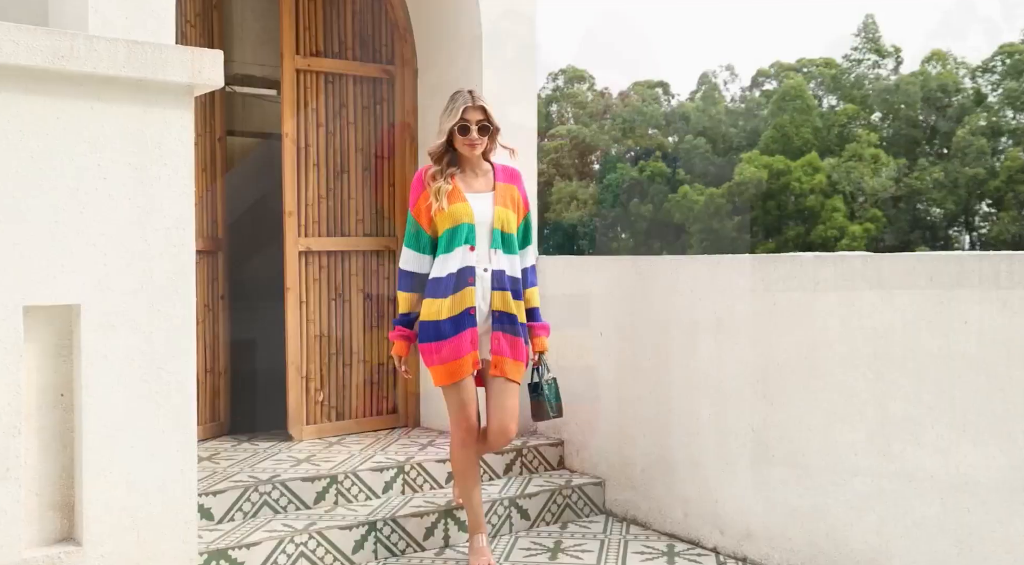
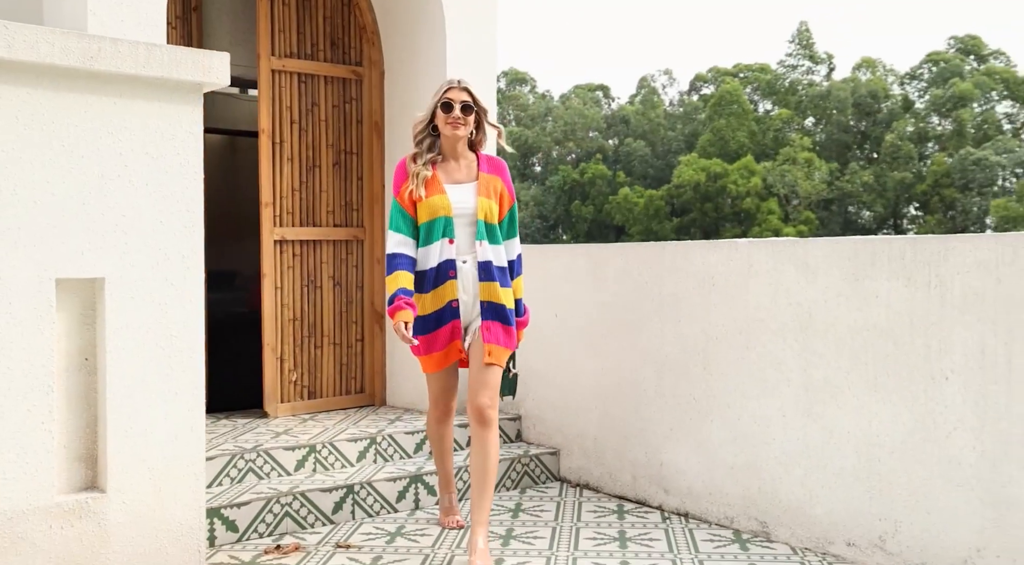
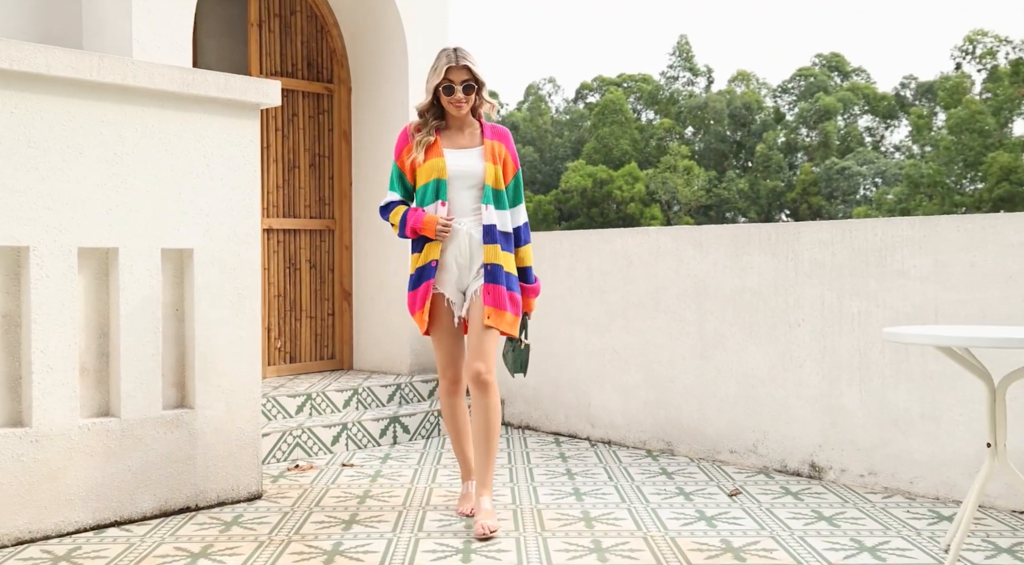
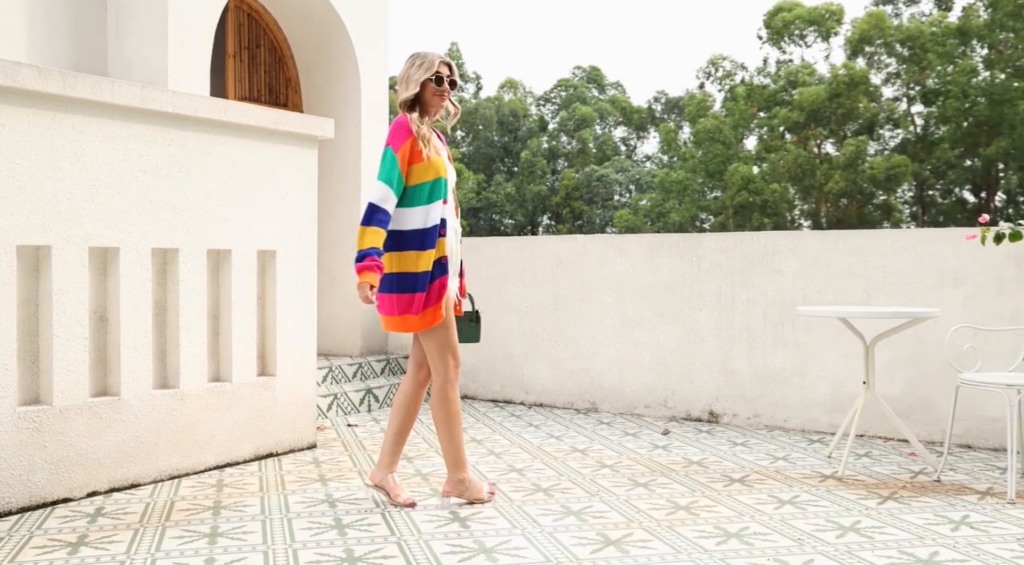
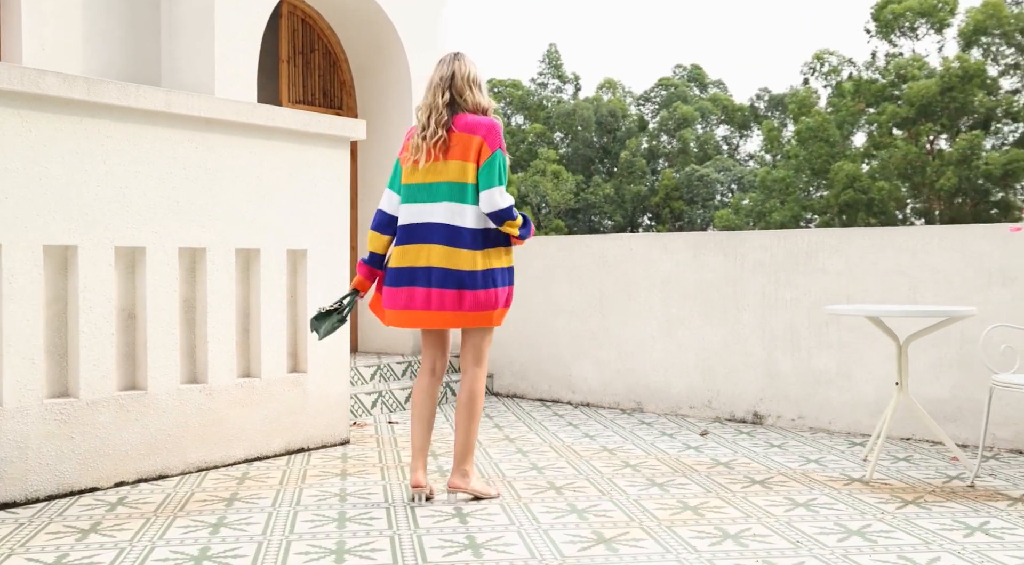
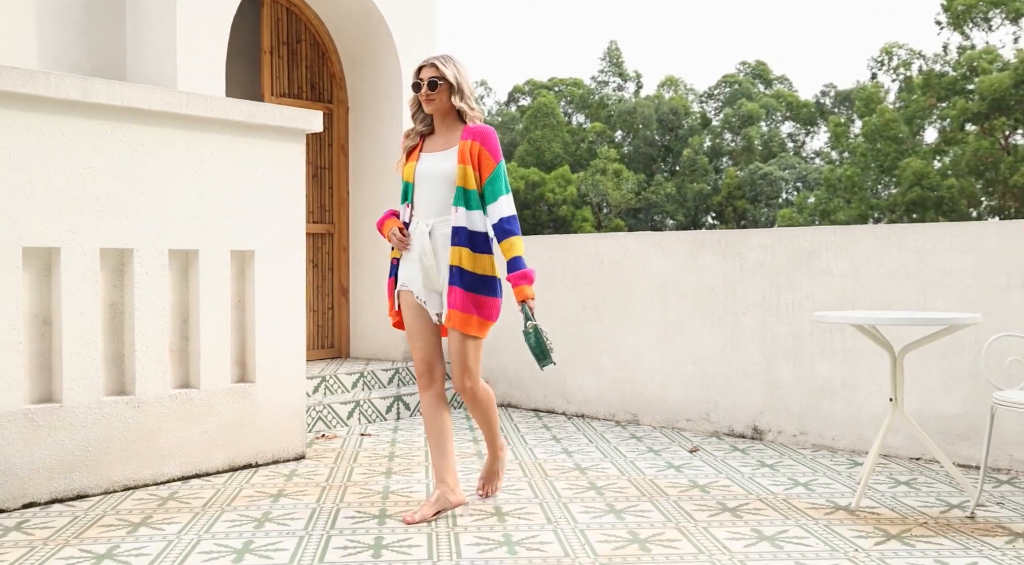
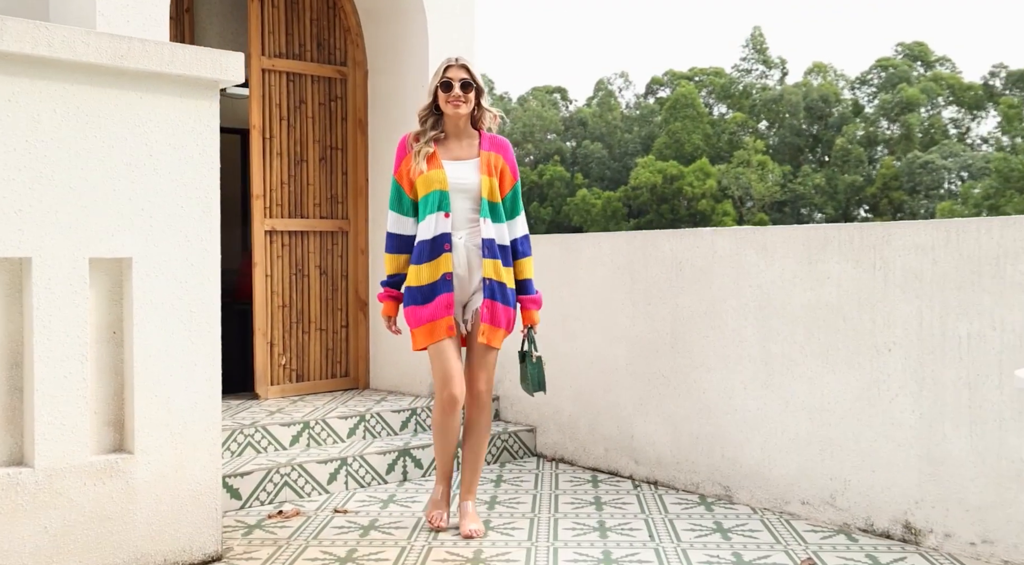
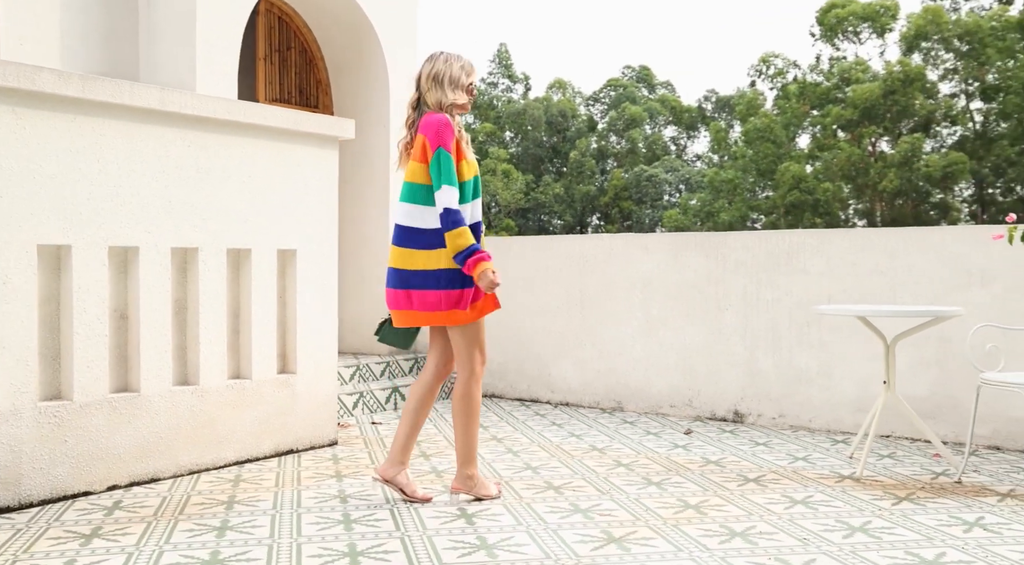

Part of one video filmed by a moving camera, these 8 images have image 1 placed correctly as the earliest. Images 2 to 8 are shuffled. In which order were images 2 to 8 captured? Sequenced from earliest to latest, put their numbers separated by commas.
2, 7, 3, 6, 5, 8, 4
